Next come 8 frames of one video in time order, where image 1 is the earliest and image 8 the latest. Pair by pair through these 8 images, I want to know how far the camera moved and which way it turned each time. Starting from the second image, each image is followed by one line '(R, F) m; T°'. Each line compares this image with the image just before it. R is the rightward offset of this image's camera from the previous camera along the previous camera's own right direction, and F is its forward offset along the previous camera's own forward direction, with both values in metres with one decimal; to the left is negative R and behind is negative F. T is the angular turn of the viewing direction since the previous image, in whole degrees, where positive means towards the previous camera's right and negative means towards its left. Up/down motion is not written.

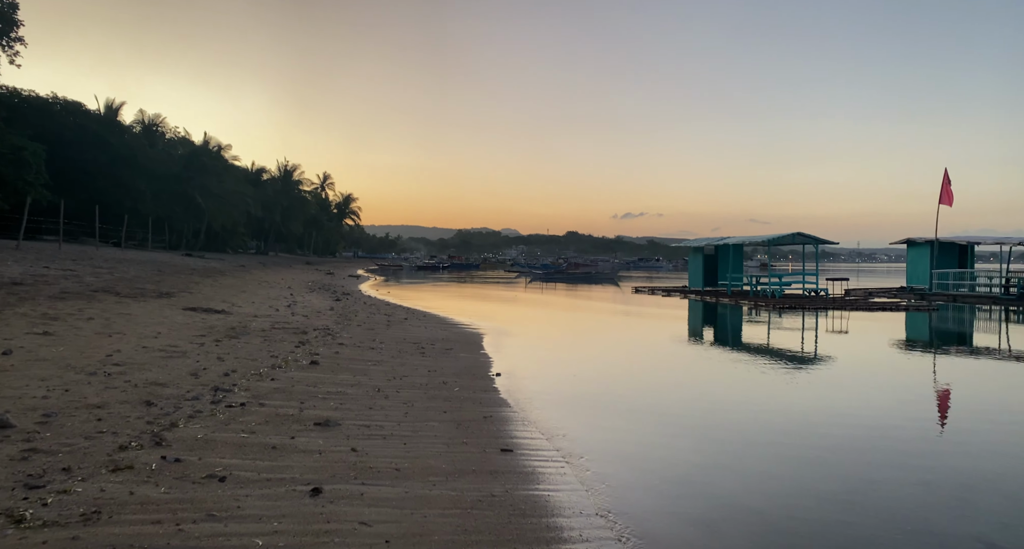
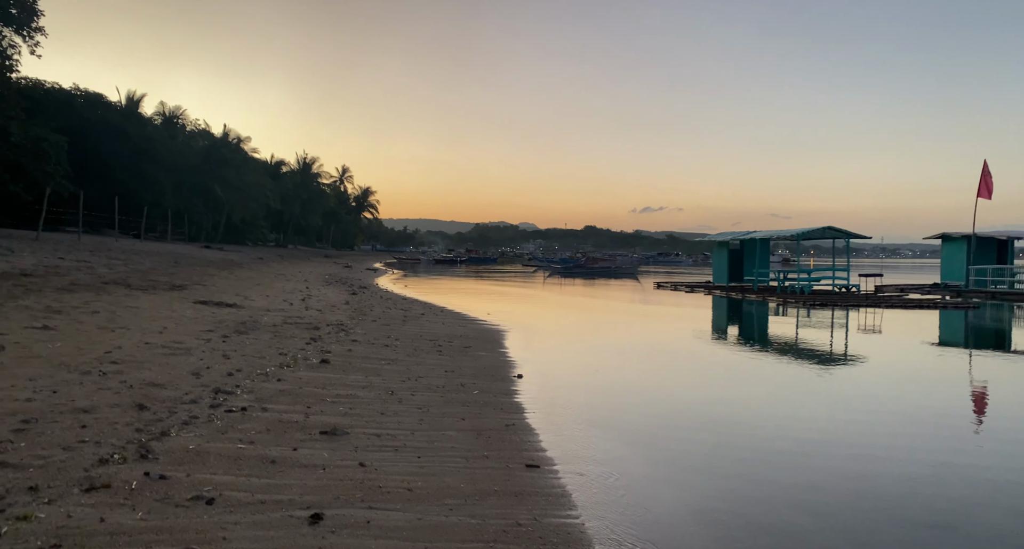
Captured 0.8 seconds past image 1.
(-0.1, +0.6) m; -1°
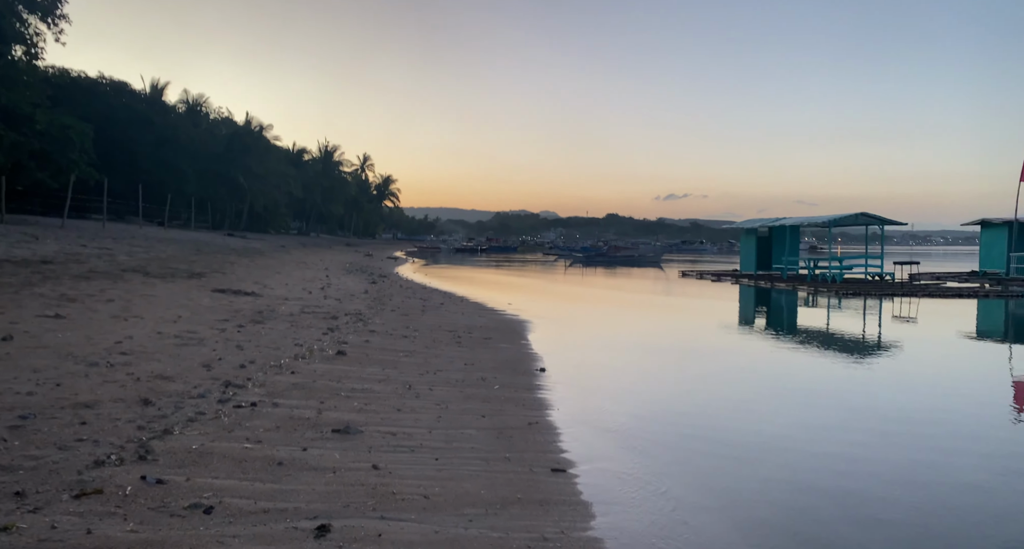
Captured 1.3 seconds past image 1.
(0.0, +0.4) m; -2°
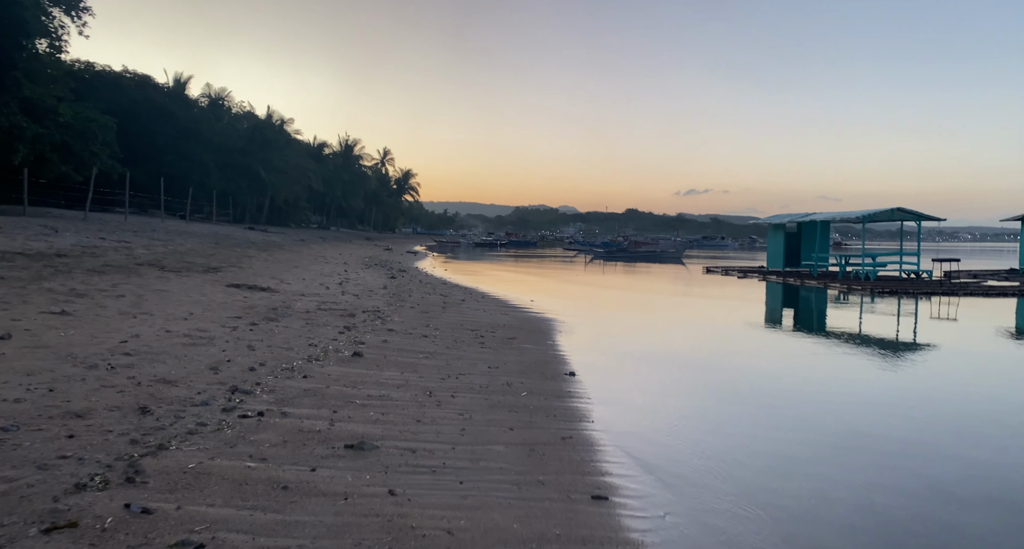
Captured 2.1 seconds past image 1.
(-0.1, +0.6) m; -2°
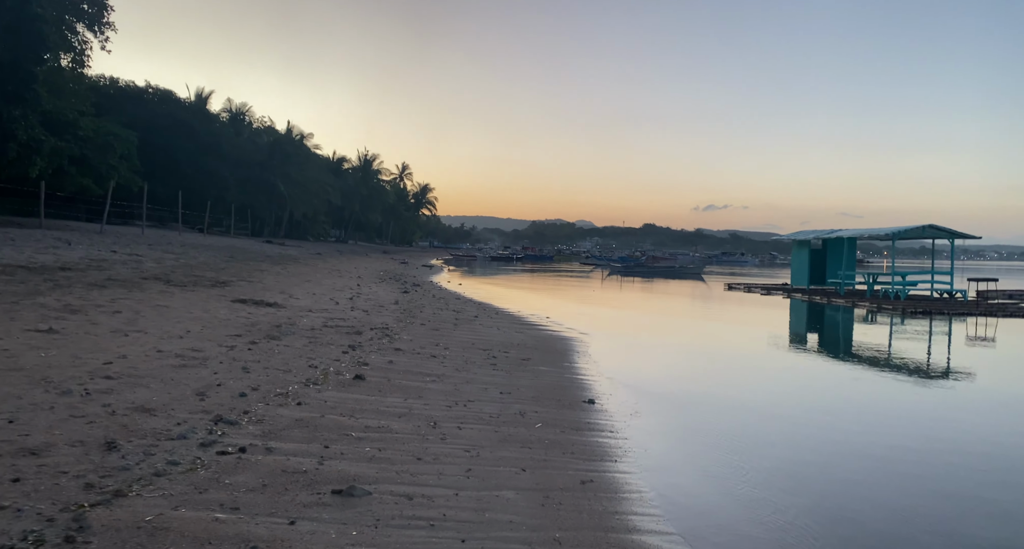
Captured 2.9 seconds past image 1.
(0.0, +0.6) m; -1°
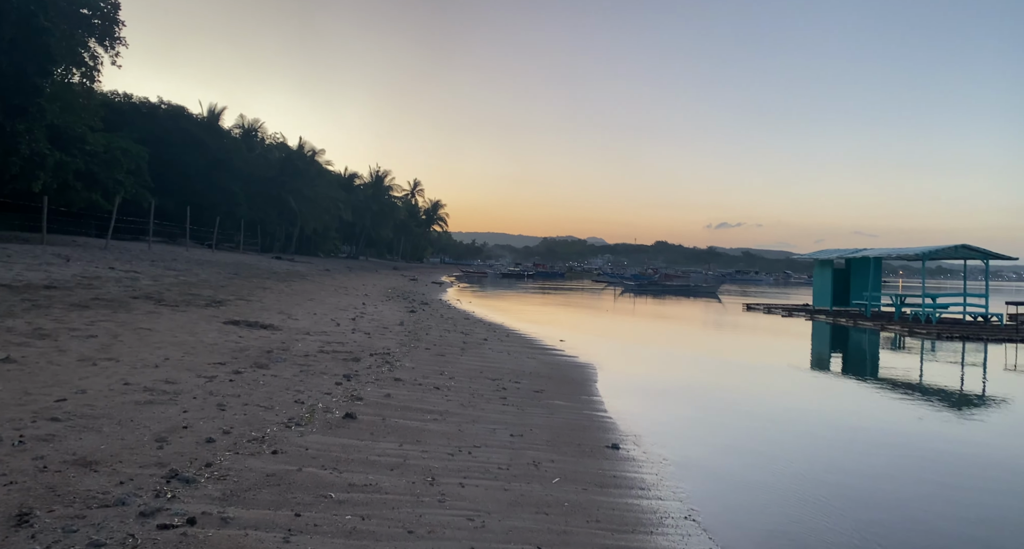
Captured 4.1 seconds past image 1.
(0.0, +1.0) m; -1°
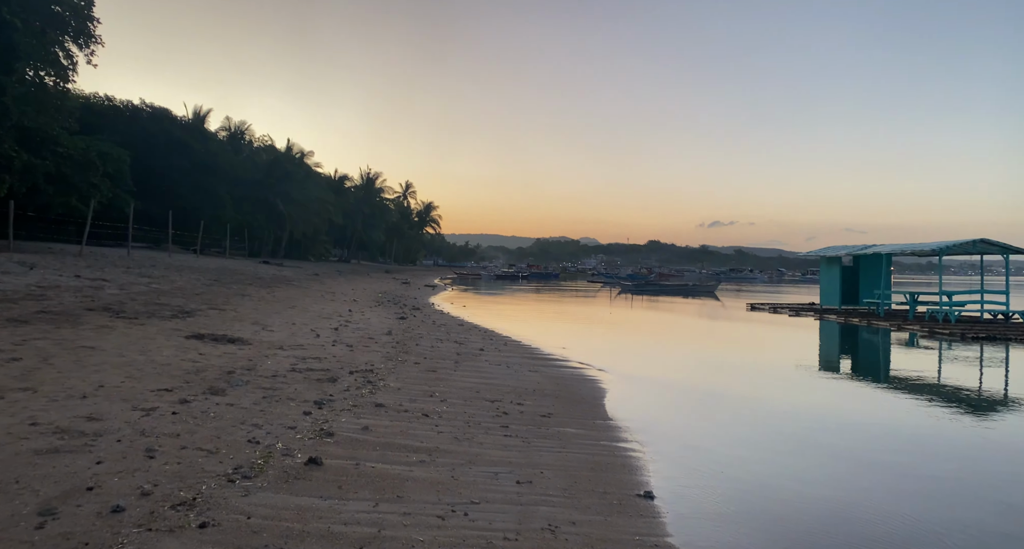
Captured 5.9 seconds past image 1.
(-0.1, +1.4) m; +1°
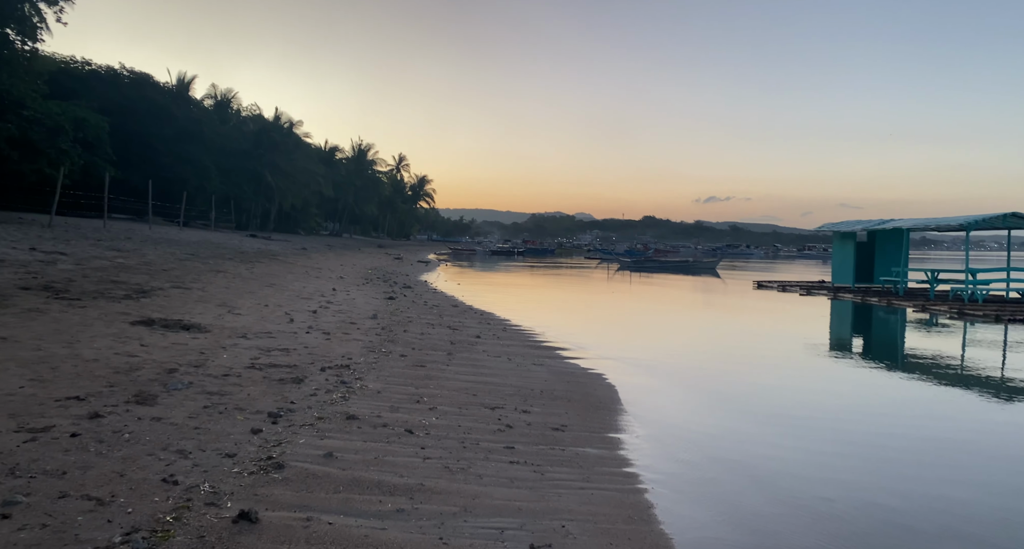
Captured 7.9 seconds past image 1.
(-0.1, +1.7) m; +1°
